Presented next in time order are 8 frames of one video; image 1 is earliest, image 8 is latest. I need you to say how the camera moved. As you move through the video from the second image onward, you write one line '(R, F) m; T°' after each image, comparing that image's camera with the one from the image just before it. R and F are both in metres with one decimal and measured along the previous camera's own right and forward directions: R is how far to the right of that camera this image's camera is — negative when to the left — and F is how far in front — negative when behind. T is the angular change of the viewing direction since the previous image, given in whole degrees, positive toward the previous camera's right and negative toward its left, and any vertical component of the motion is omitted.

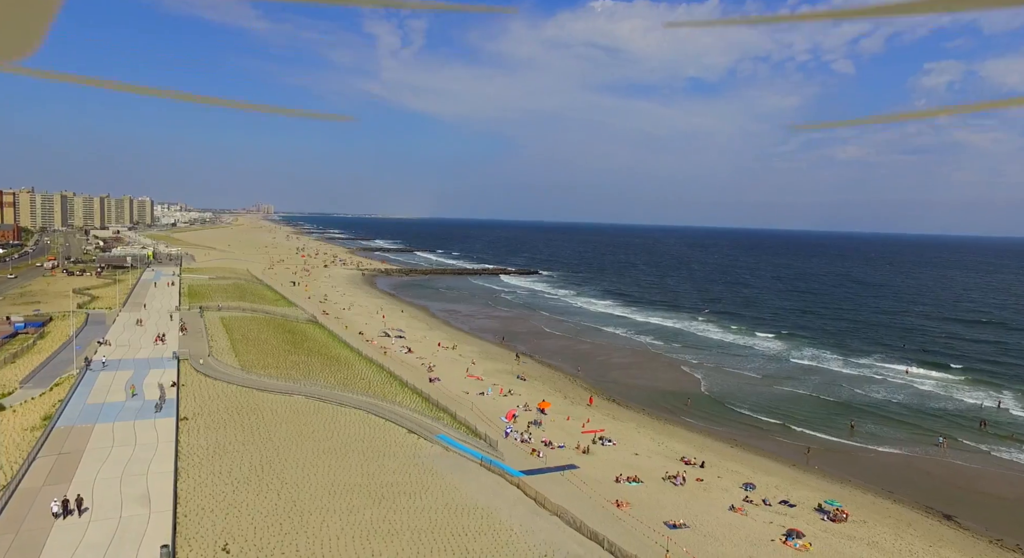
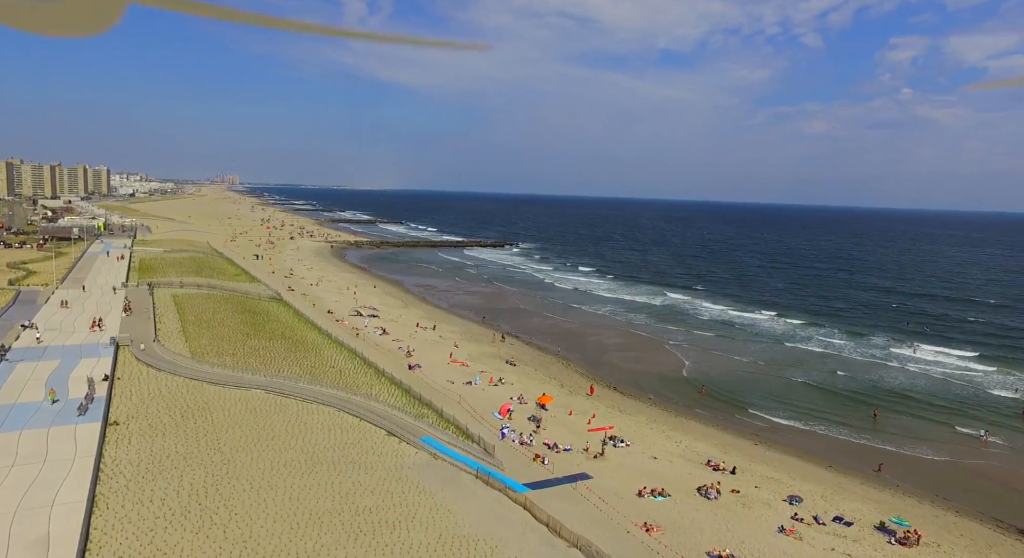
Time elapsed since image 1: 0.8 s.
(-1.1, +4.8) m; +2°
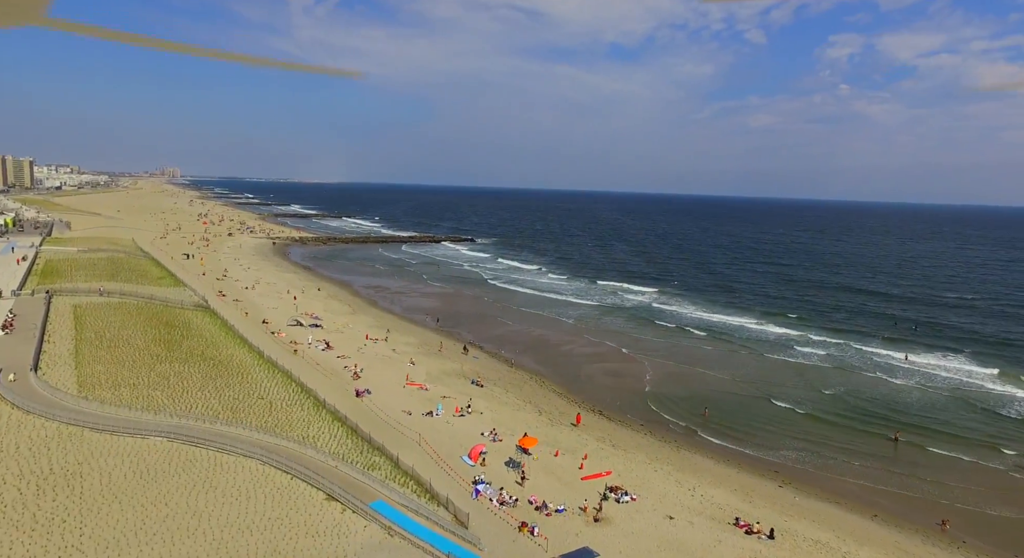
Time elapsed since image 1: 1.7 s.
(-0.7, +6.1) m; +4°
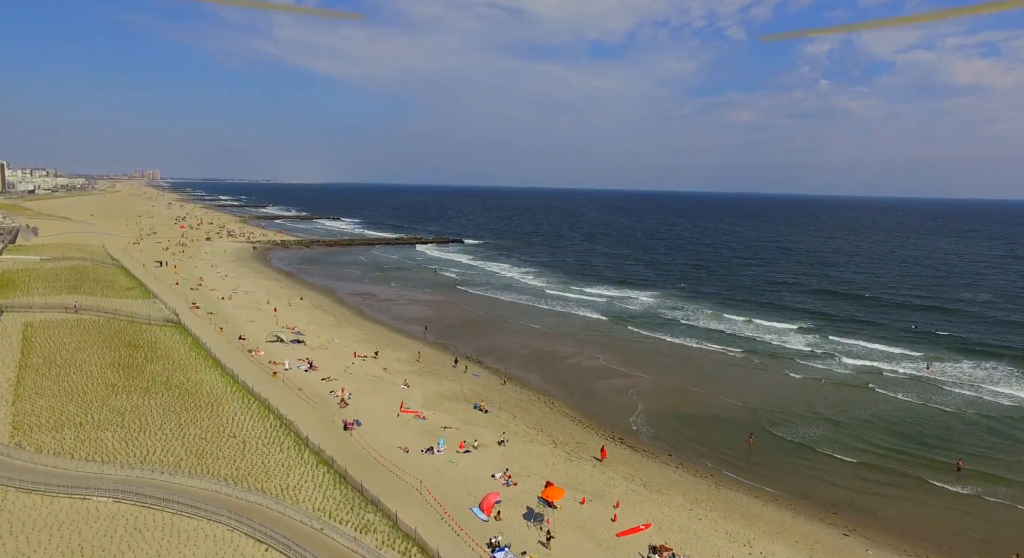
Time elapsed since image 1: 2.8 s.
(-0.9, +4.0) m; +1°
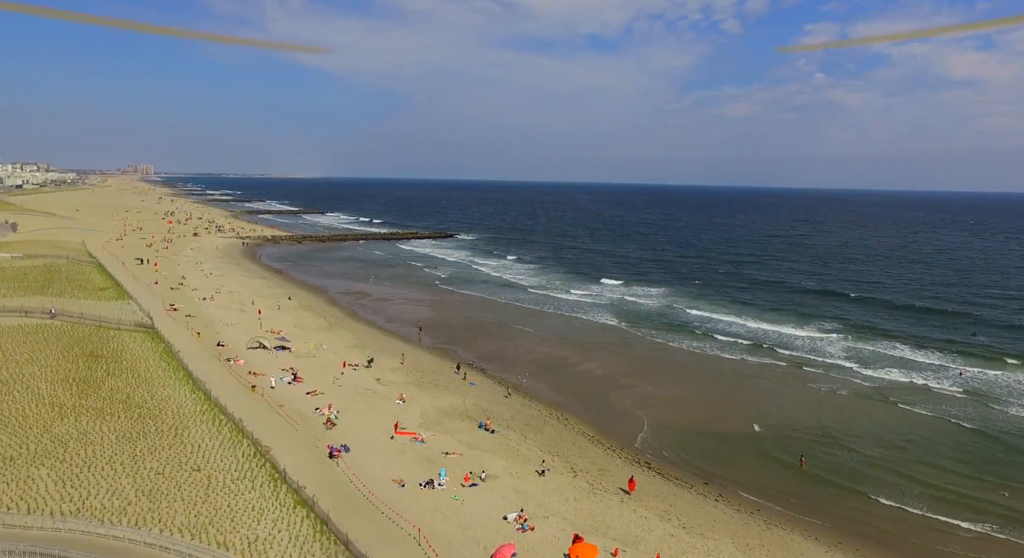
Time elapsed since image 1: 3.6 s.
(-0.6, +3.8) m; 0°
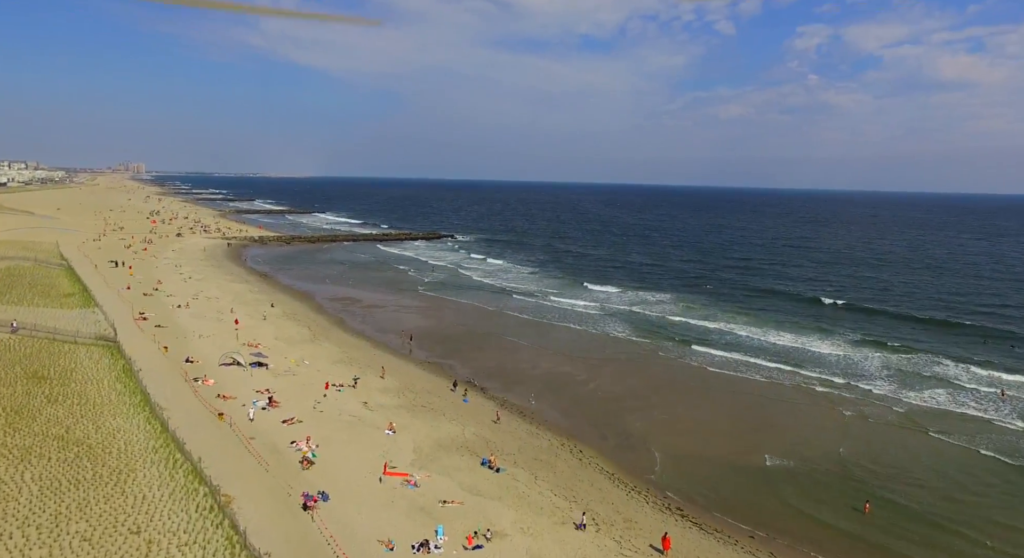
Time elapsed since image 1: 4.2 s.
(-0.5, +4.0) m; +1°
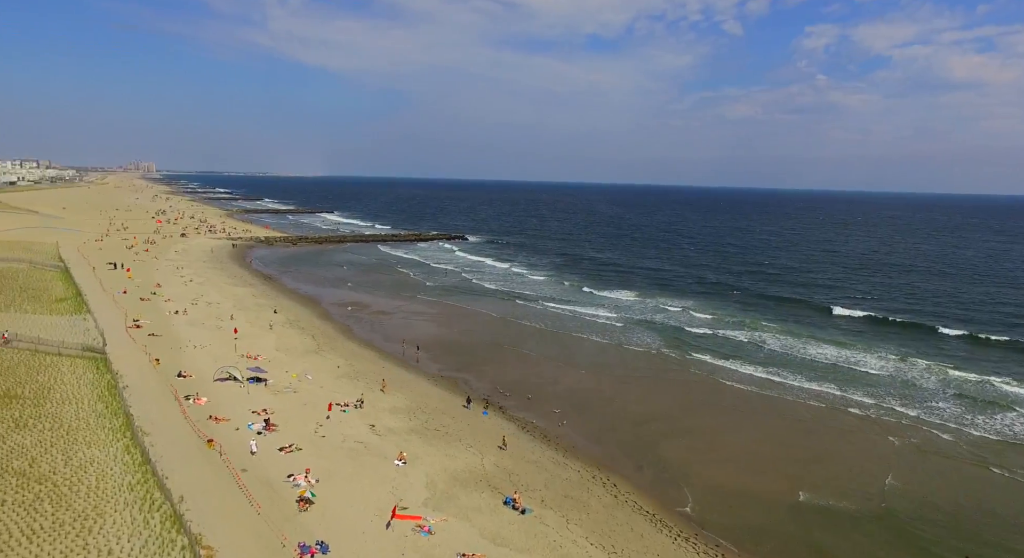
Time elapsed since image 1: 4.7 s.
(-0.6, +3.0) m; -1°
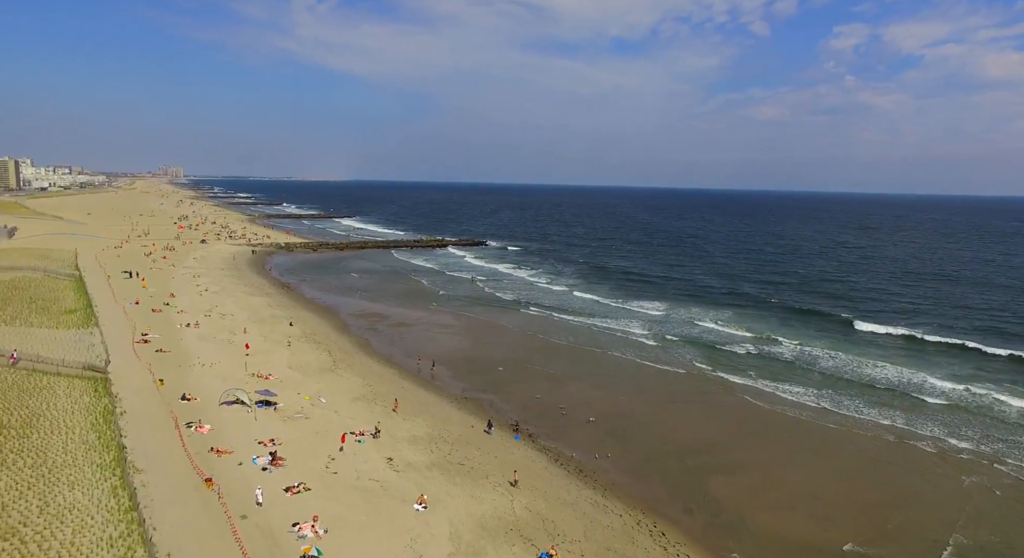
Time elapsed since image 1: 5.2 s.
(-0.4, +2.8) m; -2°
